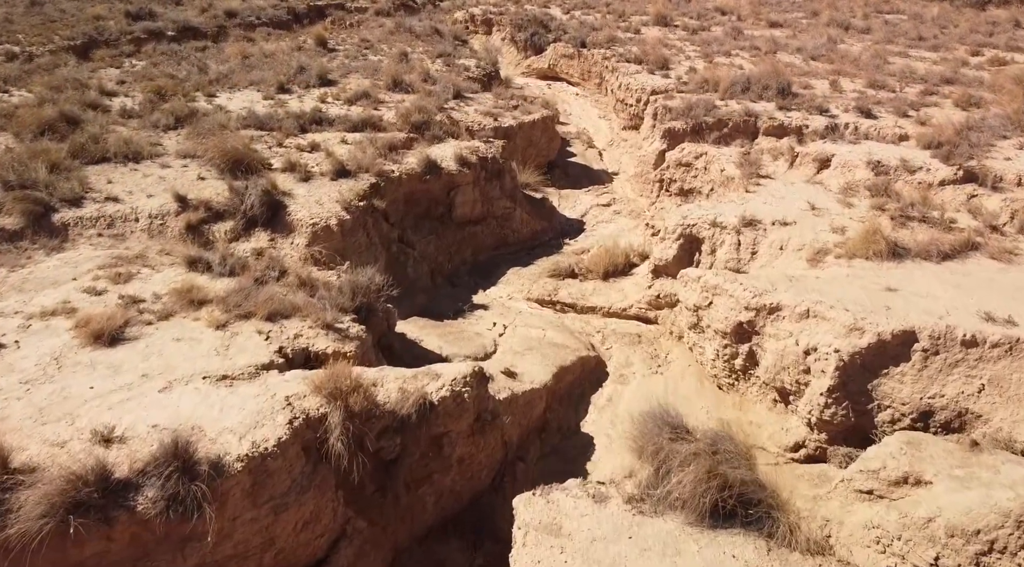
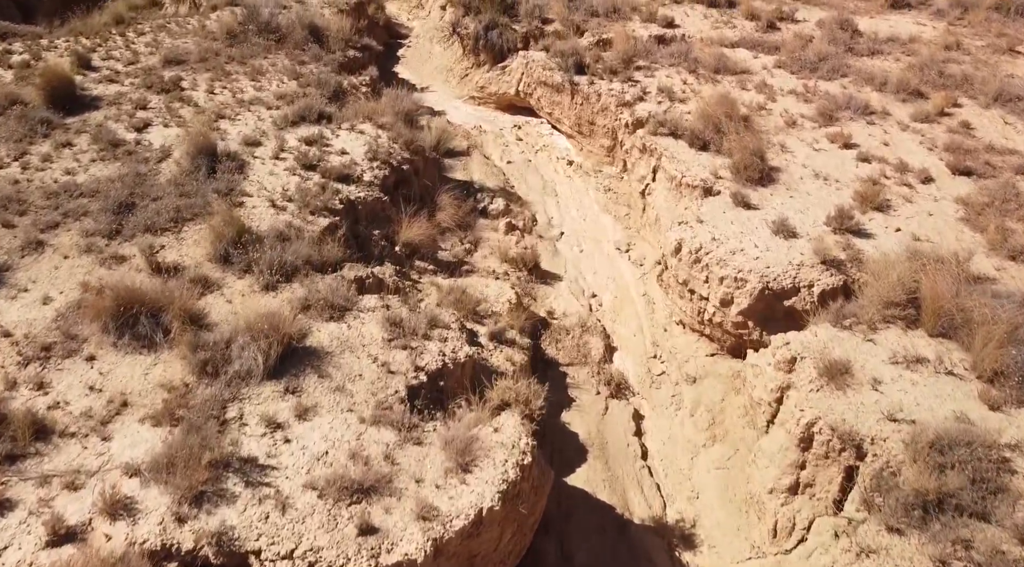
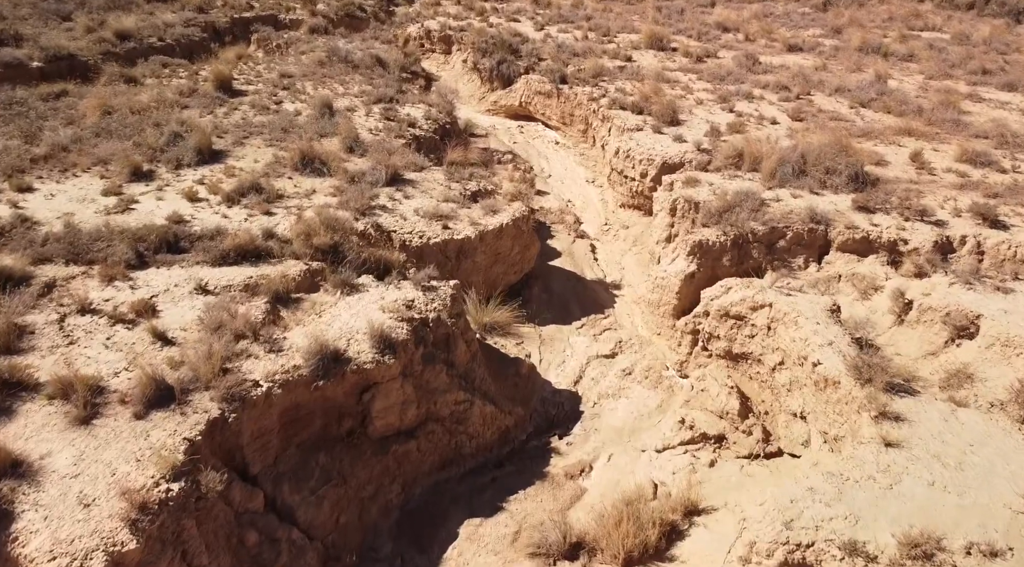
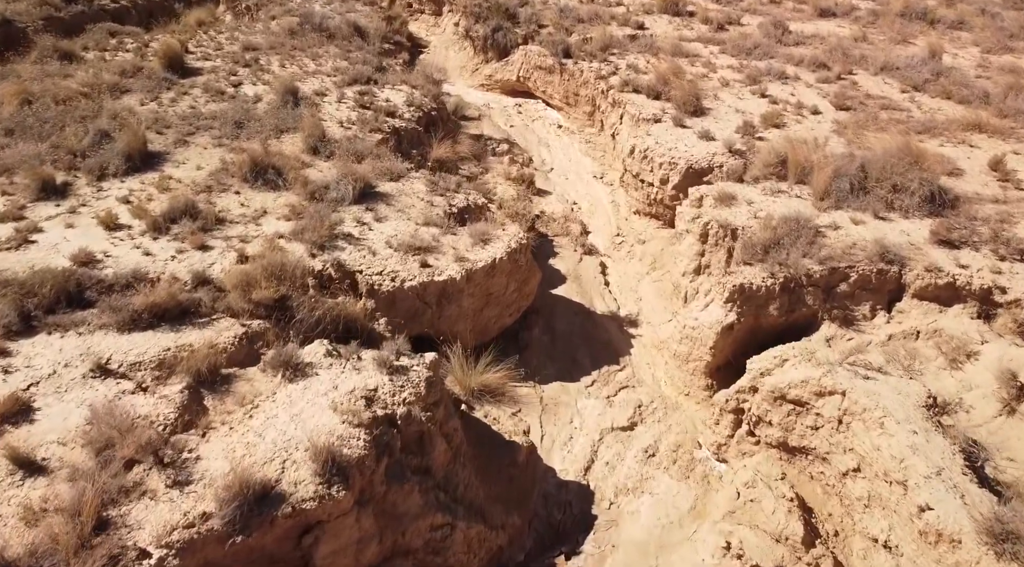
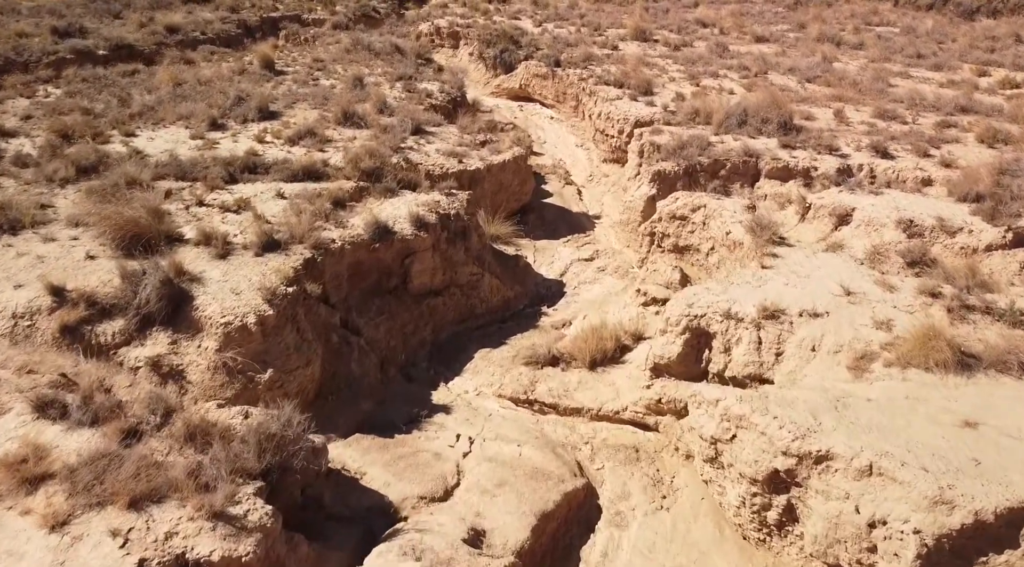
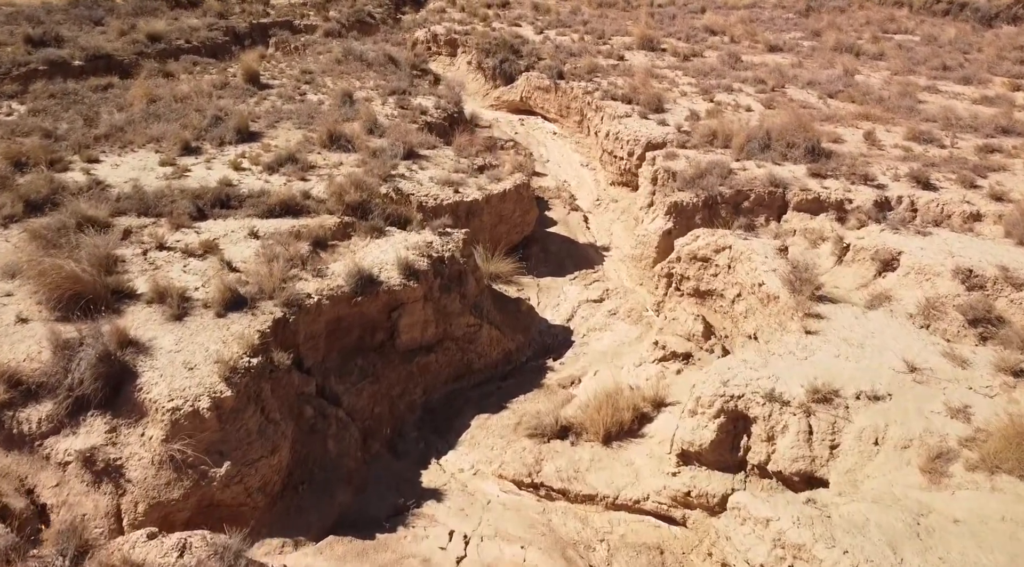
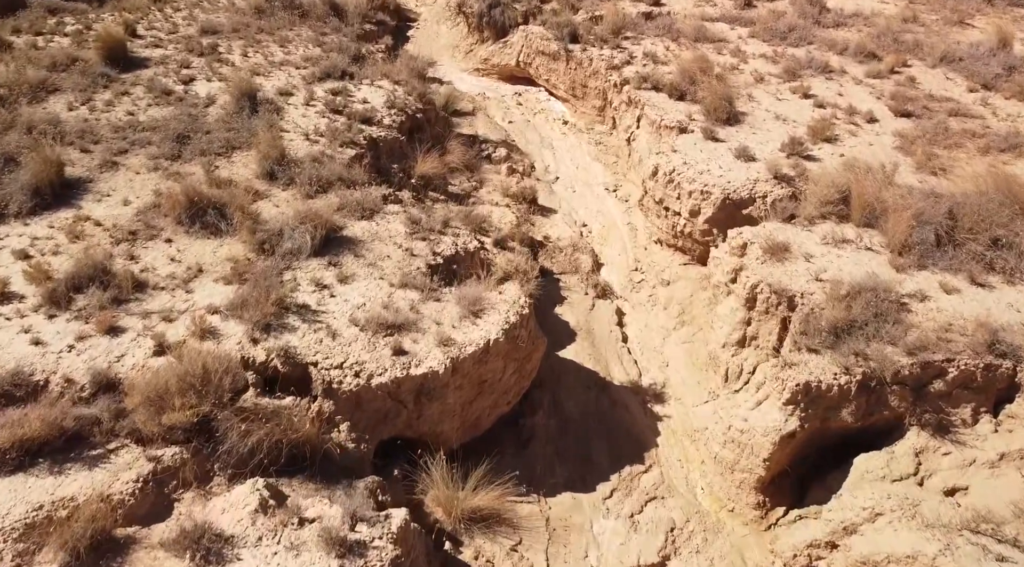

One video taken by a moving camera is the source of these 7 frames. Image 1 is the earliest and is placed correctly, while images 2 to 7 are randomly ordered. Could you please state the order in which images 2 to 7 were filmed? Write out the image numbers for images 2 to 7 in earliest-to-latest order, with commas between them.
5, 6, 3, 4, 7, 2
